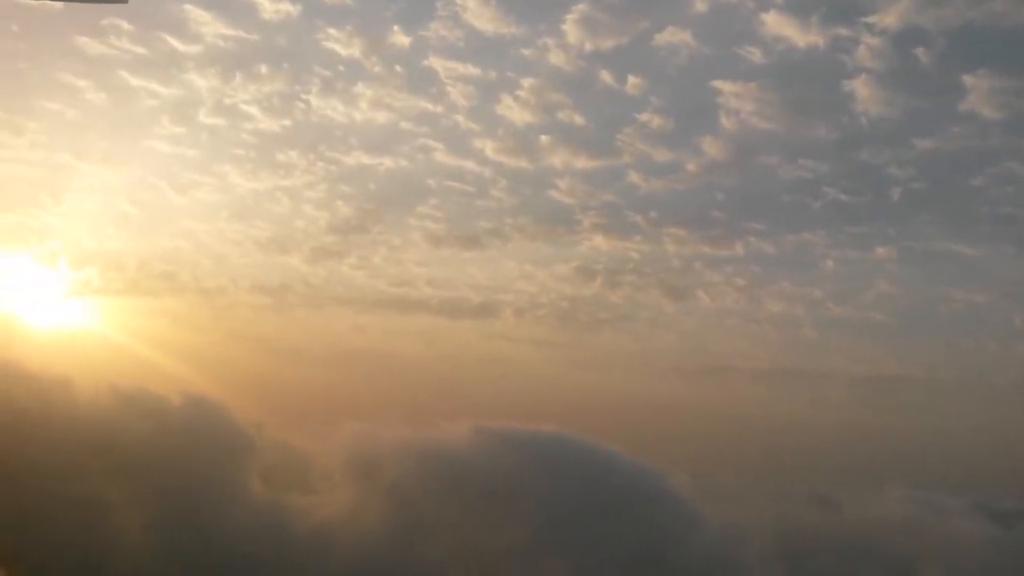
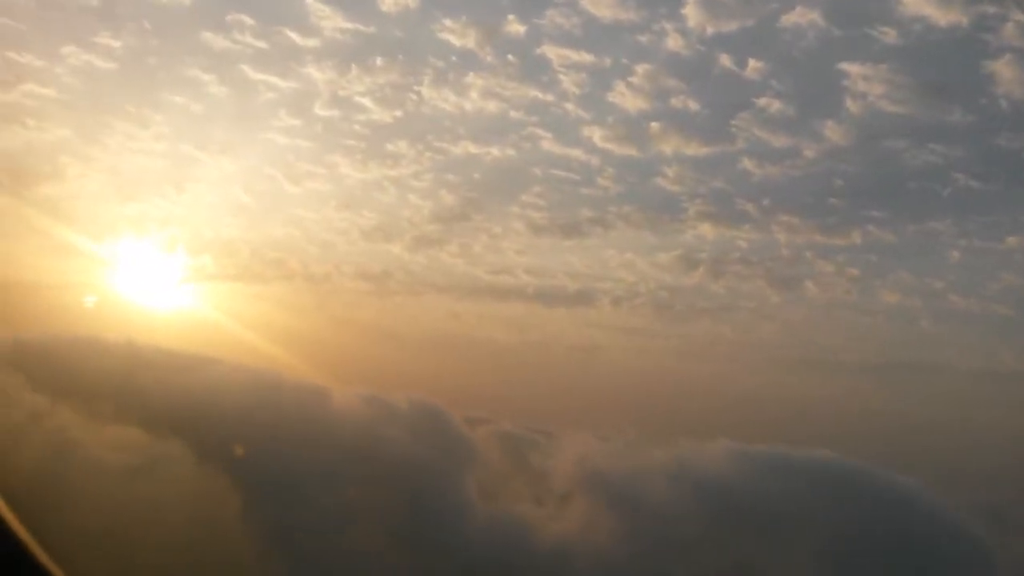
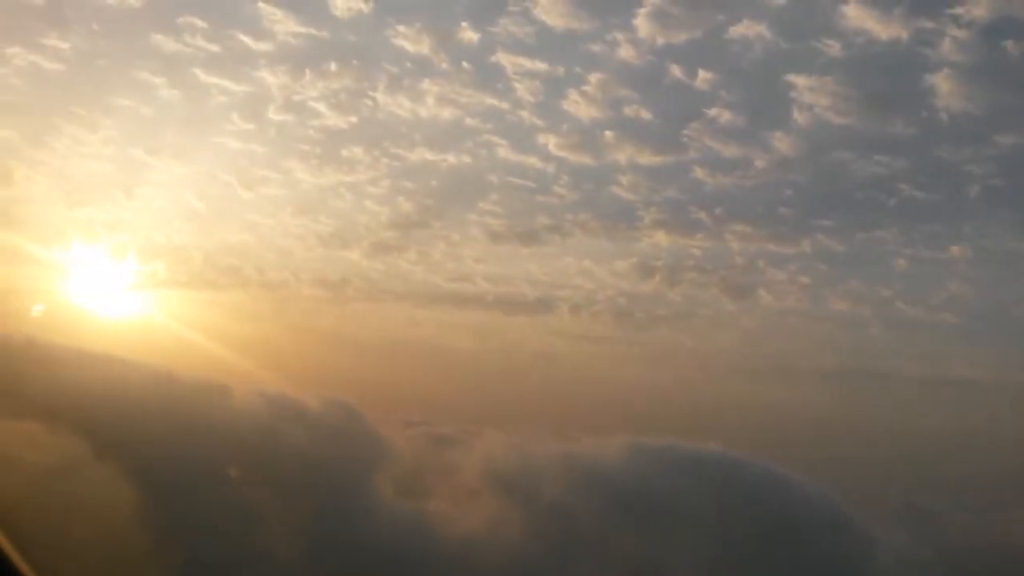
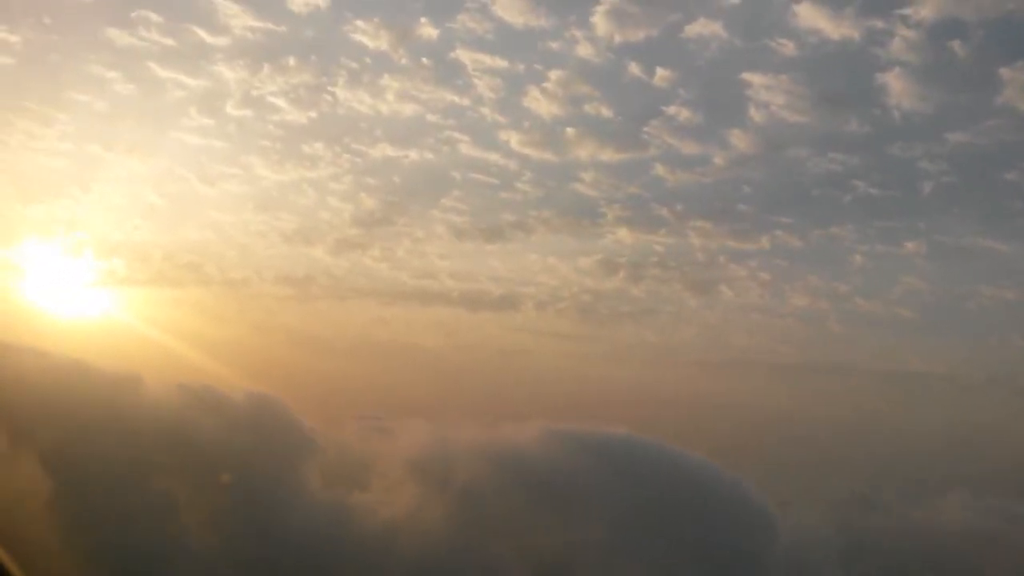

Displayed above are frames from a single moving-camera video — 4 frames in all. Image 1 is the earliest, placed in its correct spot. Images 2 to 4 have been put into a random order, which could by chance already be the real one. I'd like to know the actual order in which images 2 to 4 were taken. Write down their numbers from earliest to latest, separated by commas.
4, 3, 2
